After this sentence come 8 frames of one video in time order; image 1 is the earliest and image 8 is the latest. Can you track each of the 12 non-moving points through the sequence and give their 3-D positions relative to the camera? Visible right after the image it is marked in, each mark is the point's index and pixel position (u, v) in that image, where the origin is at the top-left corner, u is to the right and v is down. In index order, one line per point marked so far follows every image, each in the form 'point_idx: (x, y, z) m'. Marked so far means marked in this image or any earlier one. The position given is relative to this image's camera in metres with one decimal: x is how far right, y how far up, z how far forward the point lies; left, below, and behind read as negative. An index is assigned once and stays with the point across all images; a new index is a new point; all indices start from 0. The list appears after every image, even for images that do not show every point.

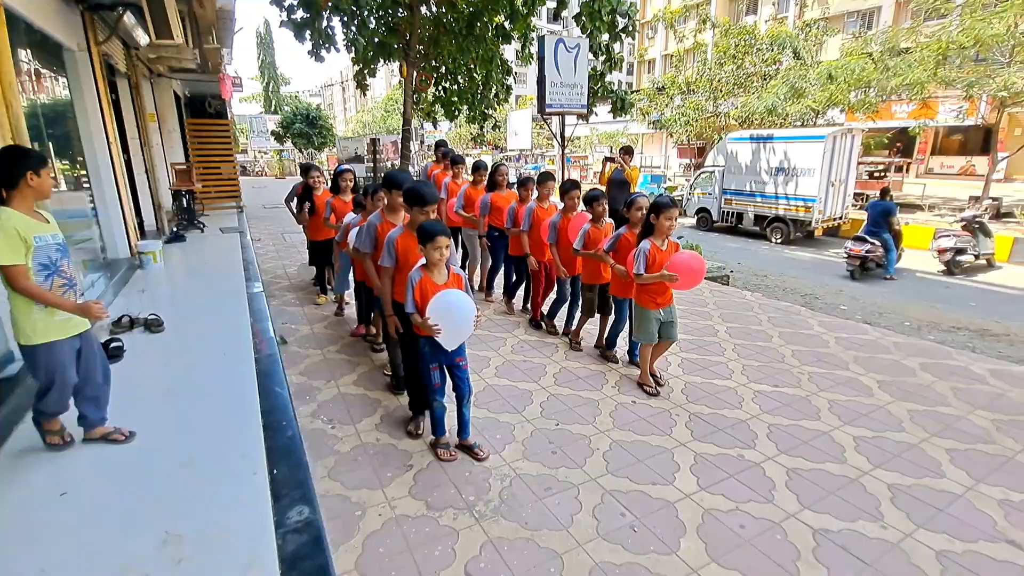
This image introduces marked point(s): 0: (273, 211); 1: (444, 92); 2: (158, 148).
0: (-5.6, +2.2, +12.5) m
1: (-1.0, +2.4, +6.5) m
2: (-6.0, +2.6, +9.3) m
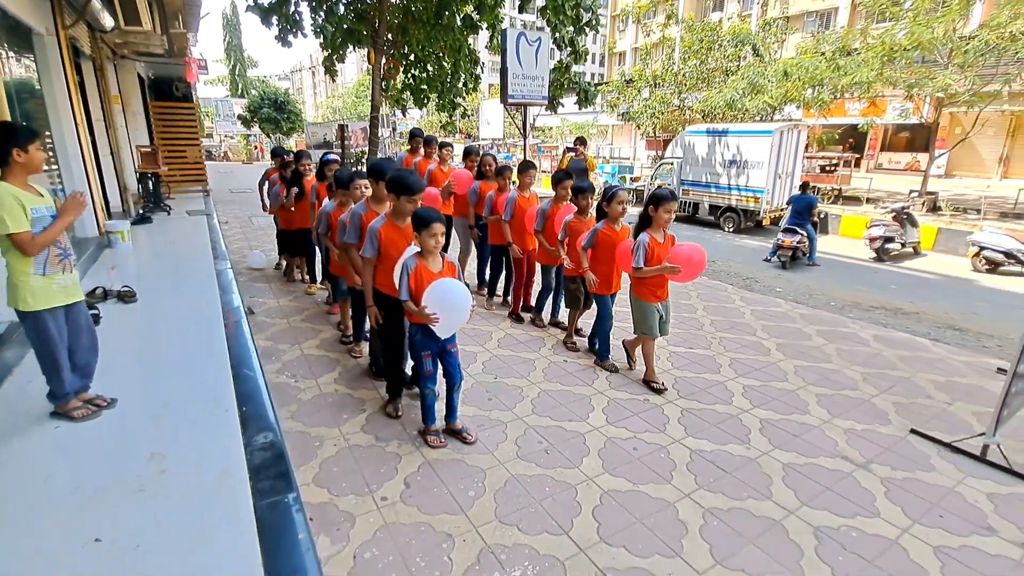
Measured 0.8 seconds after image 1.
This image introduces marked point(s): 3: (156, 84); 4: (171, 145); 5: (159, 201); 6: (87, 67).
0: (-6.0, +2.1, +11.2) m
1: (-1.0, +2.3, +5.5) m
2: (-6.1, +2.5, +8.1) m
3: (-7.4, +4.3, +10.6) m
4: (-6.6, +2.8, +9.8) m
5: (-5.4, +1.4, +7.7) m
6: (-5.4, +2.8, +6.4) m
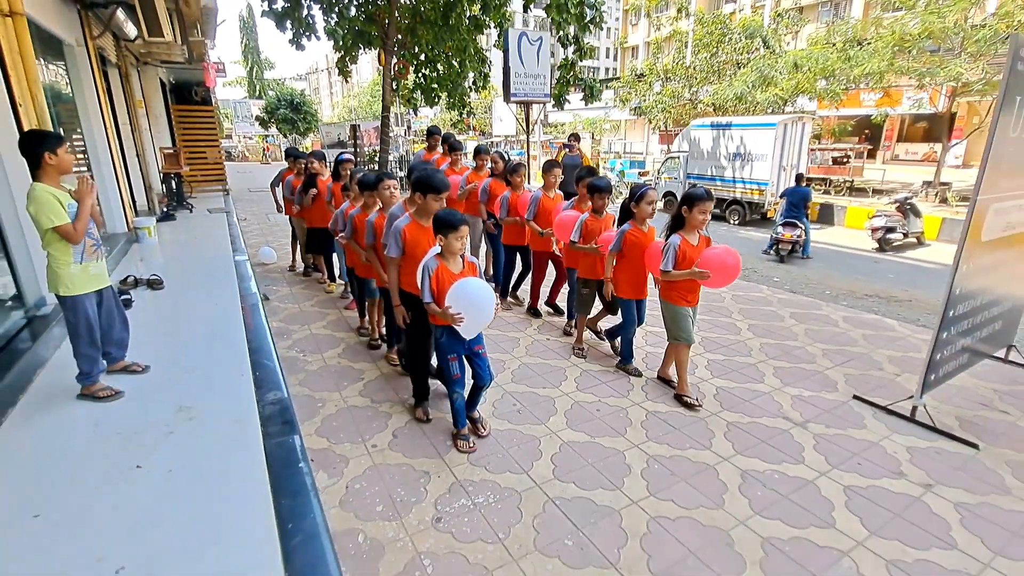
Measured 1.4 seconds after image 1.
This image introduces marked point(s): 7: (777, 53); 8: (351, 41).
0: (-5.9, +2.3, +11.8) m
1: (-1.1, +2.5, +5.9) m
2: (-6.1, +2.6, +8.6) m
3: (-7.3, +4.4, +11.2) m
4: (-6.5, +3.0, +10.4) m
5: (-5.4, +1.5, +8.2) m
6: (-5.4, +2.9, +6.9) m
7: (+7.2, +6.5, +13.9) m
8: (-1.7, +2.5, +5.3) m
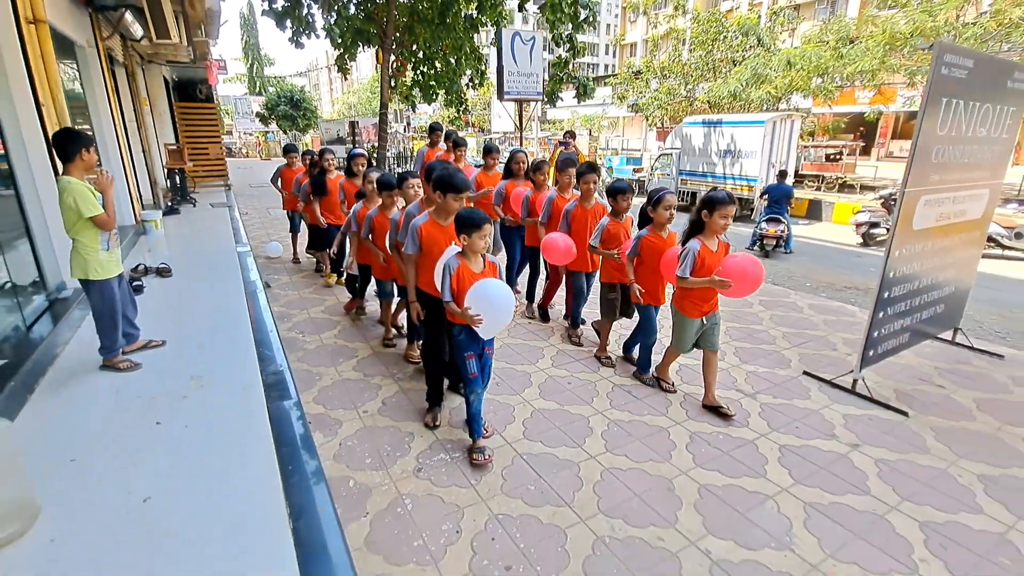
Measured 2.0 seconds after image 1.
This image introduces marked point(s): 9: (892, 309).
0: (-5.8, +2.3, +11.7) m
1: (-1.0, +2.5, +6.0) m
2: (-6.1, +2.6, +8.6) m
3: (-7.3, +4.4, +11.1) m
4: (-6.5, +3.0, +10.4) m
5: (-5.3, +1.5, +8.2) m
6: (-5.3, +2.9, +6.9) m
7: (+7.2, +6.6, +14.0) m
8: (-1.6, +2.6, +5.3) m
9: (+1.9, -0.1, +2.6) m
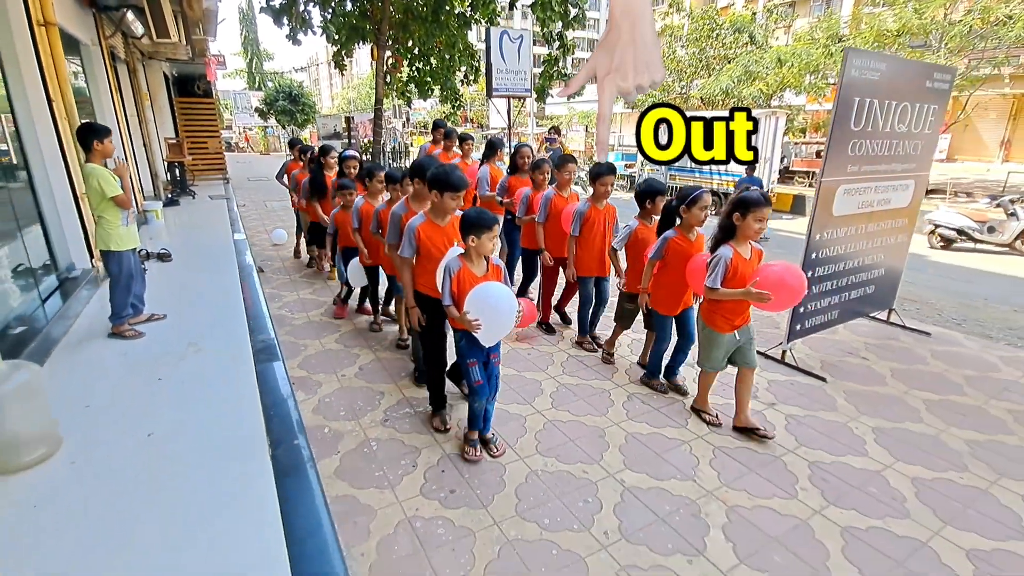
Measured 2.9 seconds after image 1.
0: (-6.0, +2.5, +12.0) m
1: (-1.2, +2.6, +6.2) m
2: (-6.3, +2.8, +8.9) m
3: (-7.5, +4.6, +11.4) m
4: (-6.7, +3.2, +10.6) m
5: (-5.5, +1.7, +8.5) m
6: (-5.5, +3.1, +7.2) m
7: (+7.0, +6.7, +14.2) m
8: (-1.8, +2.7, +5.6) m
9: (+1.7, 0.0, +2.9) m
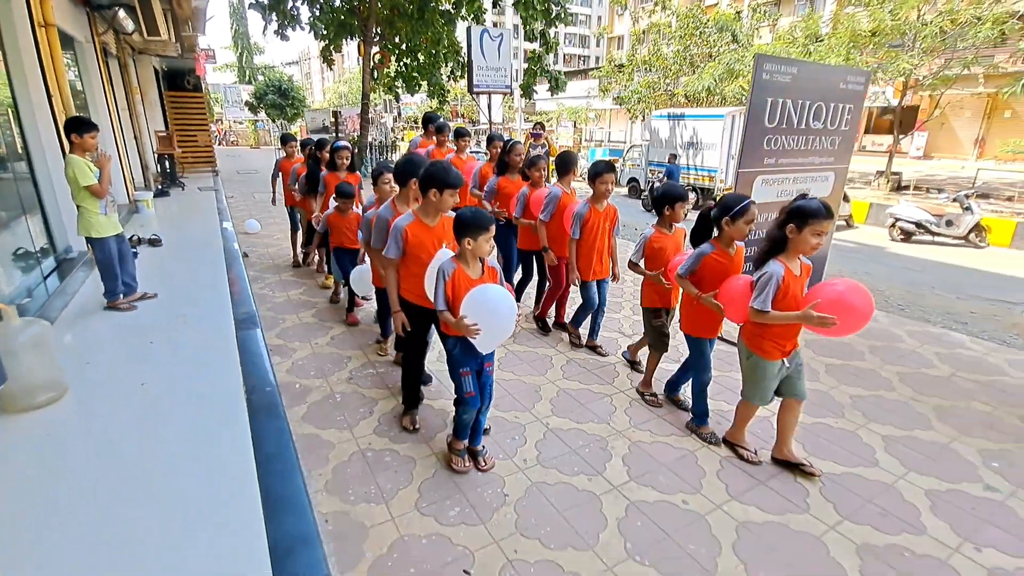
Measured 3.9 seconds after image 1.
0: (-6.1, +2.6, +11.8) m
1: (-1.2, +2.7, +6.1) m
2: (-6.3, +2.9, +8.7) m
3: (-7.6, +4.7, +11.2) m
4: (-6.8, +3.3, +10.4) m
5: (-5.6, +1.8, +8.3) m
6: (-5.6, +3.1, +7.0) m
7: (+6.9, +6.8, +14.1) m
8: (-1.8, +2.7, +5.4) m
9: (+1.7, 0.0, +2.8) m
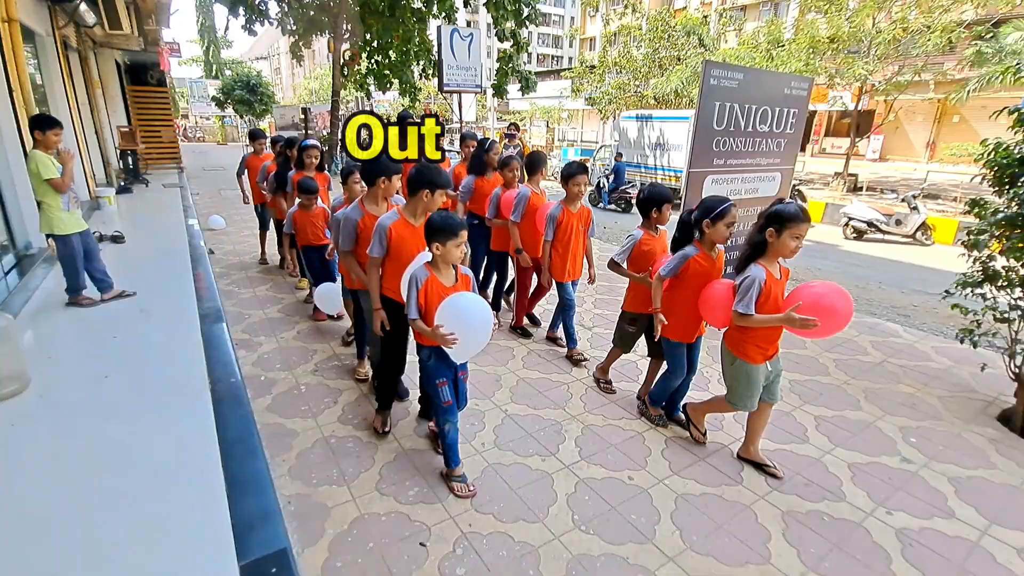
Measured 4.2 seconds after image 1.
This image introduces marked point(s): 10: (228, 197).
0: (-6.8, +2.6, +11.6) m
1: (-1.6, +2.7, +6.1) m
2: (-6.9, +2.9, +8.4) m
3: (-8.2, +4.7, +10.9) m
4: (-7.4, +3.3, +10.2) m
5: (-6.1, +1.8, +8.1) m
6: (-6.0, +3.2, +6.8) m
7: (+6.1, +6.9, +14.5) m
8: (-2.2, +2.7, +5.4) m
9: (+1.5, 0.0, +3.0) m
10: (-4.8, +1.5, +8.7) m
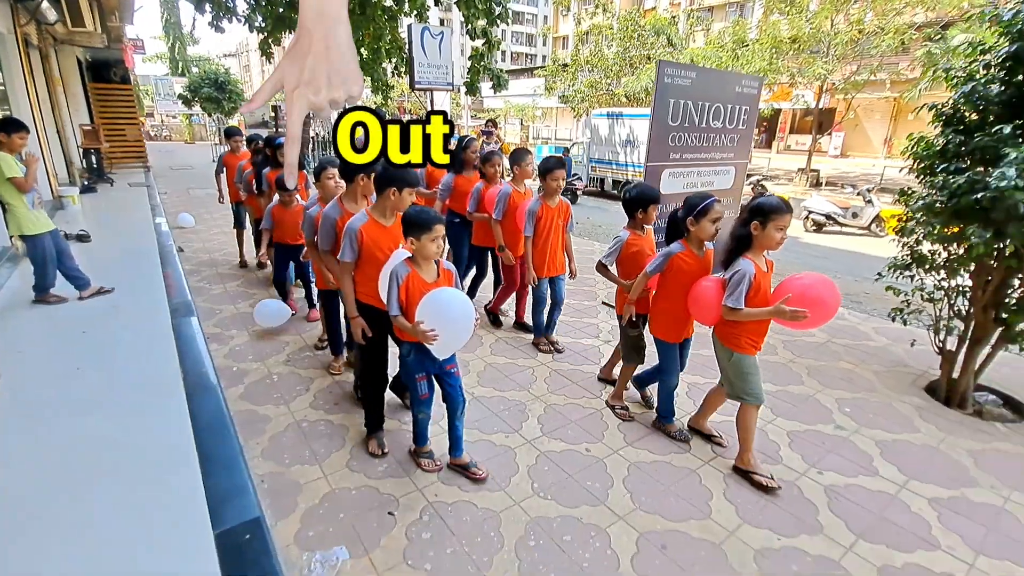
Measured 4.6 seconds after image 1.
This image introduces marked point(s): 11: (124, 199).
0: (-7.4, +2.6, +11.4) m
1: (-2.0, +2.7, +6.2) m
2: (-7.3, +2.8, +8.2) m
3: (-8.8, +4.7, +10.6) m
4: (-7.9, +3.2, +10.0) m
5: (-6.5, +1.7, +8.0) m
6: (-6.4, +3.1, +6.6) m
7: (+5.3, +7.1, +14.9) m
8: (-2.5, +2.8, +5.4) m
9: (+1.3, +0.1, +3.1) m
10: (-5.3, +1.5, +8.6) m
11: (-5.4, +1.2, +7.1) m
